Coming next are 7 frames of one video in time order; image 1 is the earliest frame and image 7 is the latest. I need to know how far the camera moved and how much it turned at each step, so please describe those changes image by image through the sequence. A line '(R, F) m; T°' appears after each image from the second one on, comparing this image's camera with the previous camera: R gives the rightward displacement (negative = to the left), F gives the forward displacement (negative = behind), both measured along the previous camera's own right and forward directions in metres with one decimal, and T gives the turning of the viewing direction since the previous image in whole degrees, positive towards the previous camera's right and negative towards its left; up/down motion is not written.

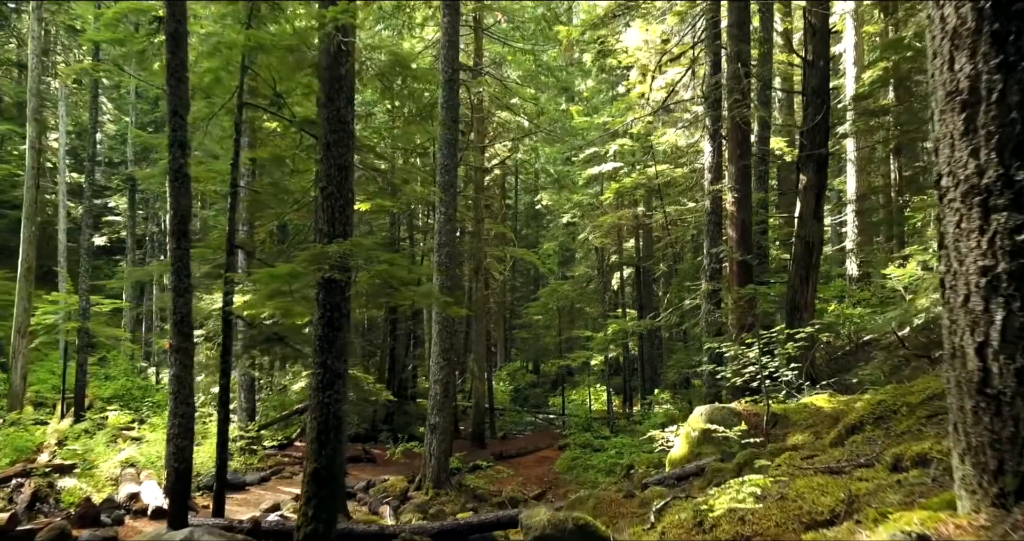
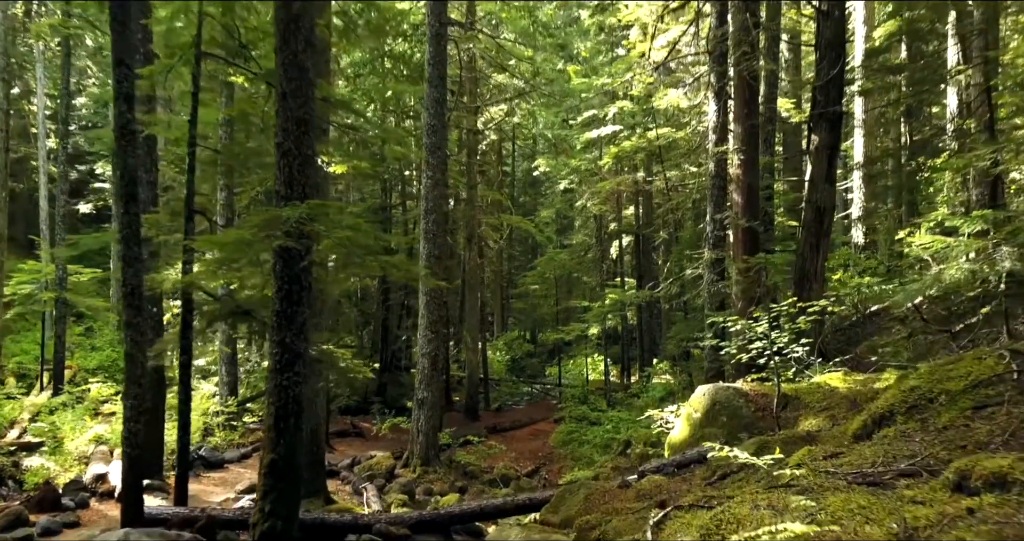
(+0.1, +0.7) m; 0°
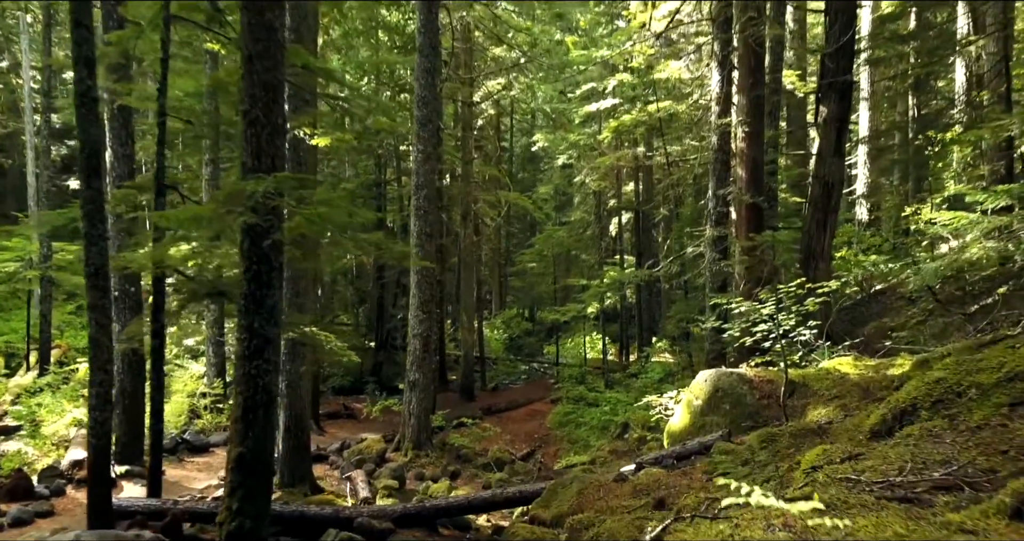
(+0.1, +0.4) m; 0°
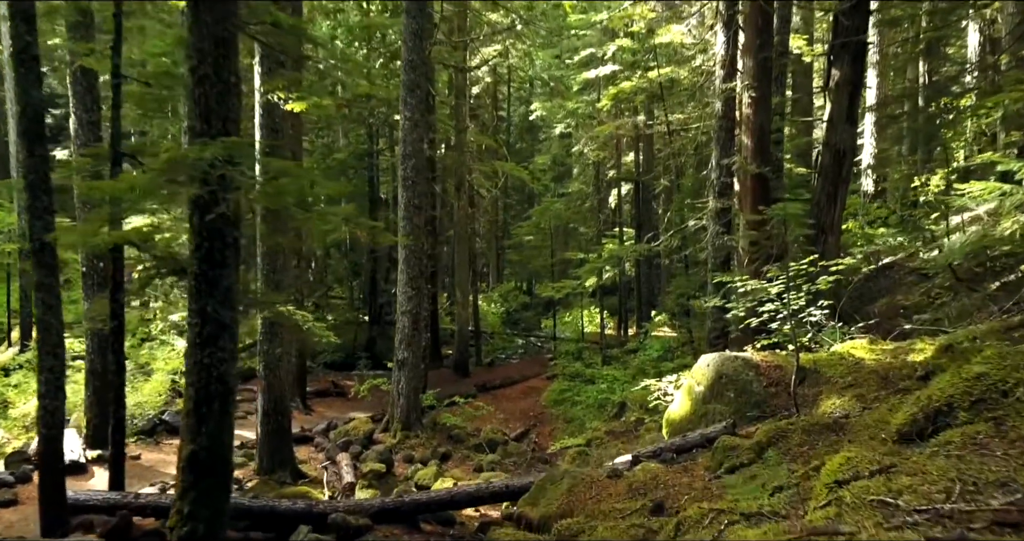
(+0.1, +0.5) m; 0°
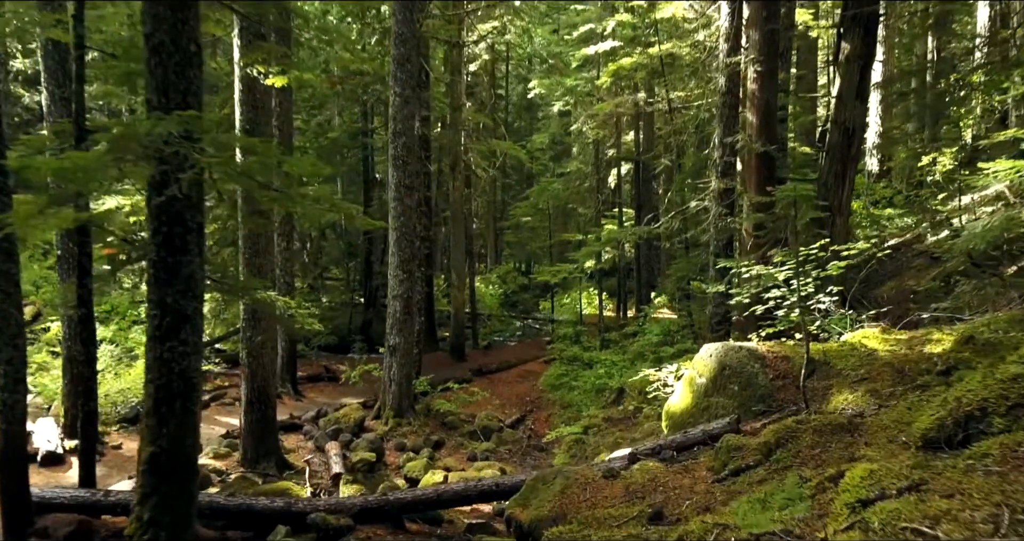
(+0.1, +0.4) m; 0°
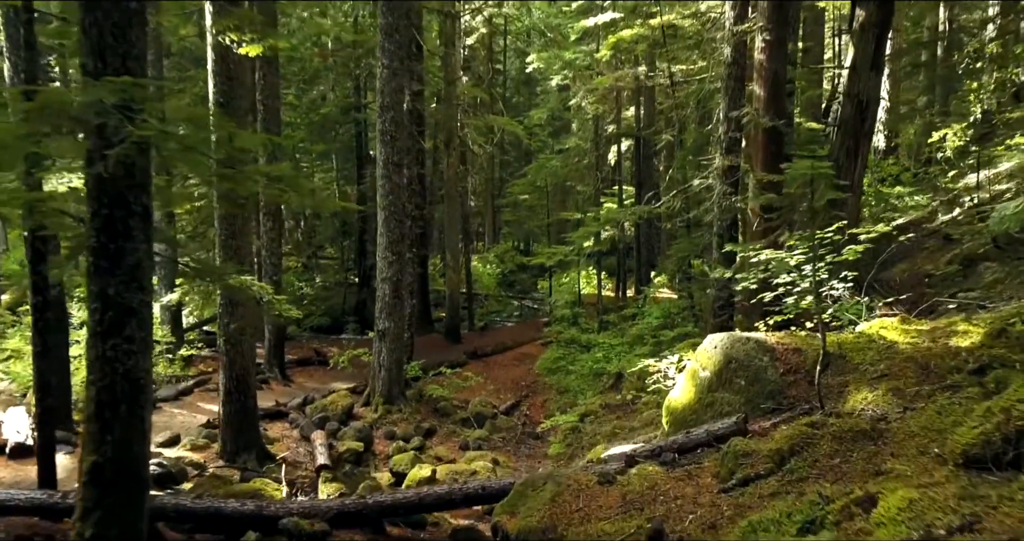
(+0.1, +0.5) m; 0°
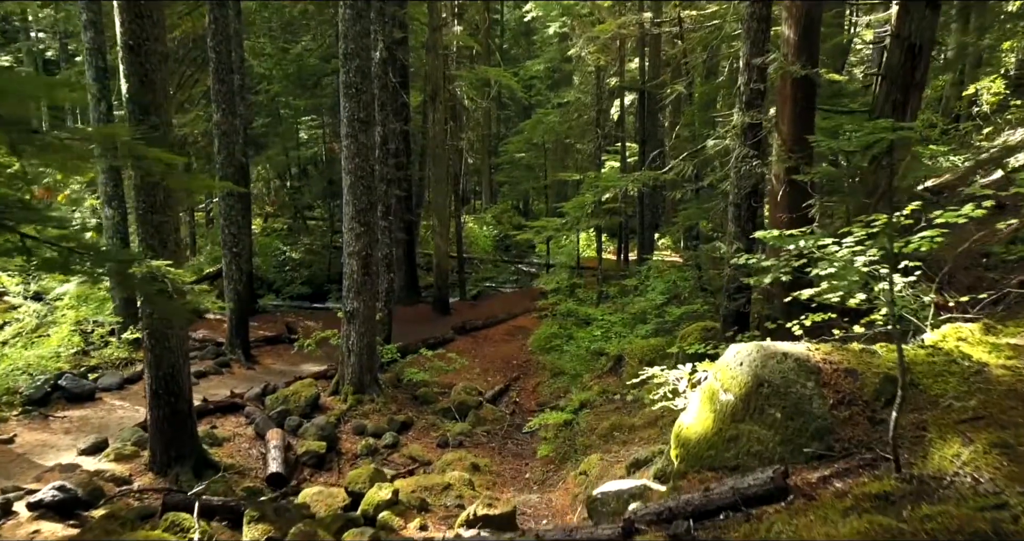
(+0.2, +1.3) m; 0°
